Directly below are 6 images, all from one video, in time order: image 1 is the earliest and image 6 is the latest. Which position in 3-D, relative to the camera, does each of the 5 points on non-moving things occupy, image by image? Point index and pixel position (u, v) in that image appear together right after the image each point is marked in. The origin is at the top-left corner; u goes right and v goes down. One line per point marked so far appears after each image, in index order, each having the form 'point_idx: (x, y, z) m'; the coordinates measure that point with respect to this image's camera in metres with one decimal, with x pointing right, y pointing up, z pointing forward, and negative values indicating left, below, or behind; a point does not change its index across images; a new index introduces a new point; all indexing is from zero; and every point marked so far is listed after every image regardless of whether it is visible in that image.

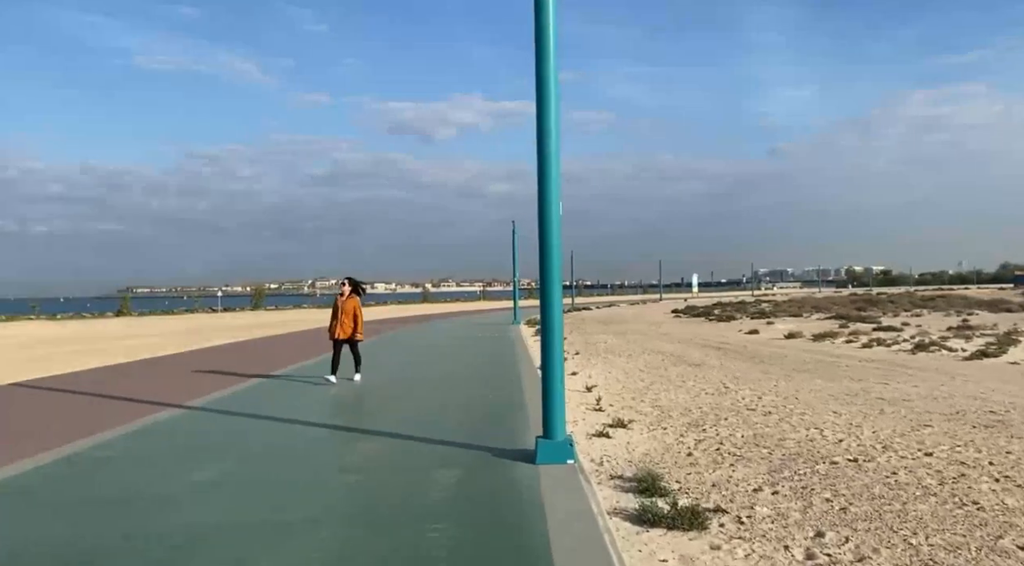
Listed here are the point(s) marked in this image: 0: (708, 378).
0: (+3.3, -1.6, +11.8) m
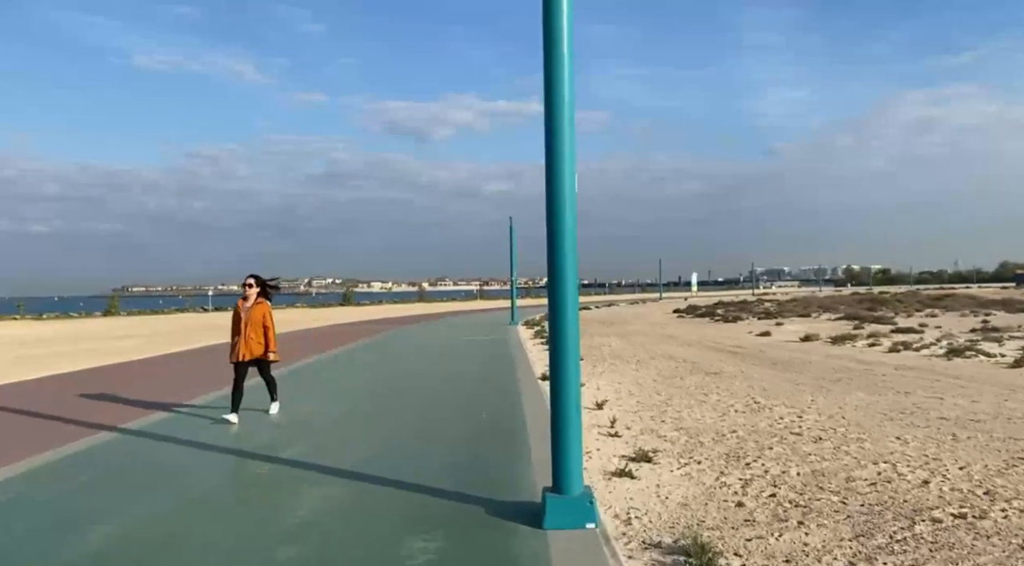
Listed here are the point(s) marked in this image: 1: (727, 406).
0: (+3.3, -1.6, +10.4) m
1: (+2.8, -1.6, +9.0) m
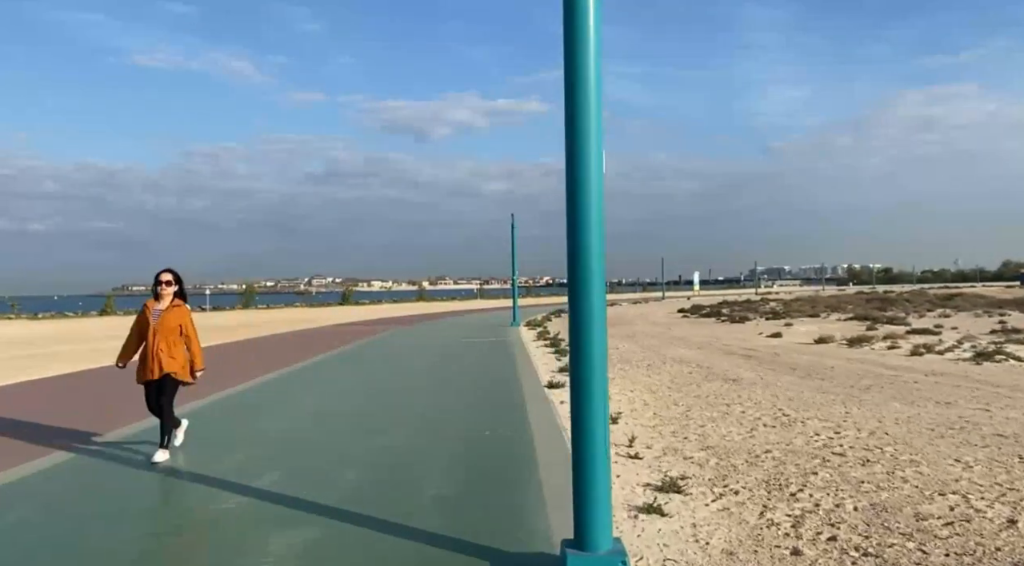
0: (+3.3, -1.6, +9.6) m
1: (+2.8, -1.6, +8.2) m
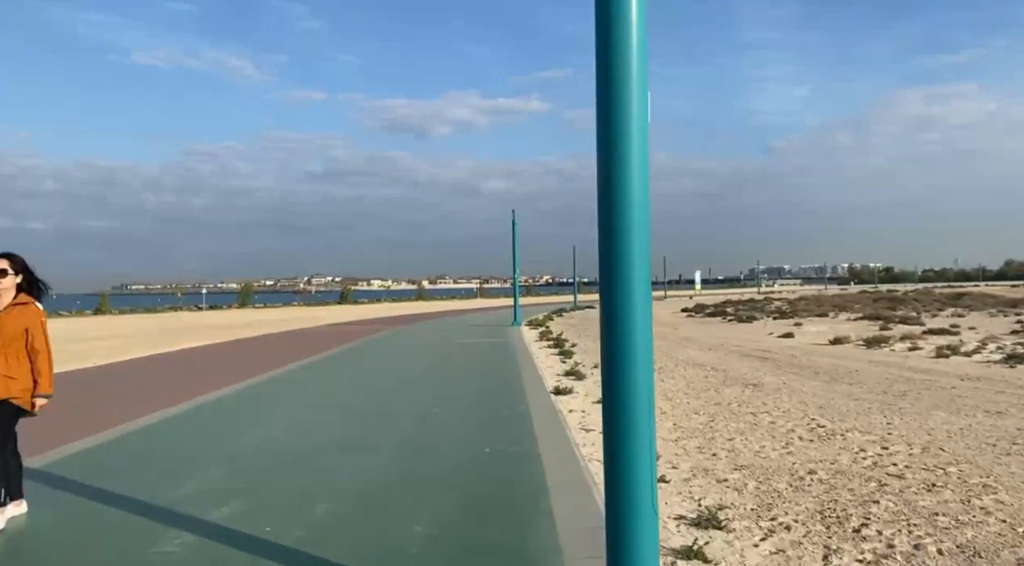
0: (+3.4, -1.6, +8.7) m
1: (+2.9, -1.6, +7.3) m
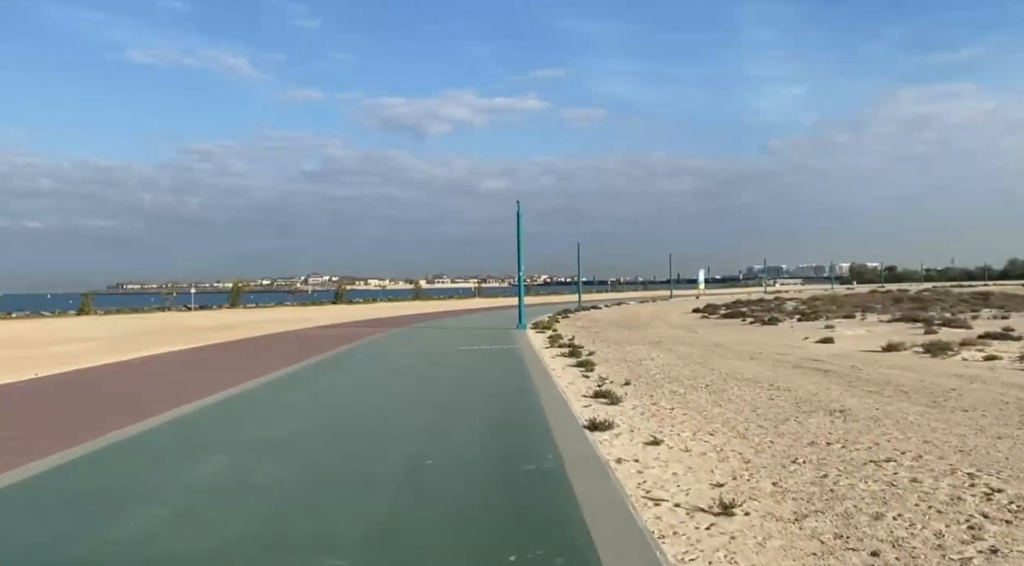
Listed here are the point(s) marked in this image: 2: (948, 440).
0: (+3.6, -1.5, +6.2) m
1: (+3.1, -1.5, +4.8) m
2: (+4.2, -1.5, +6.9) m
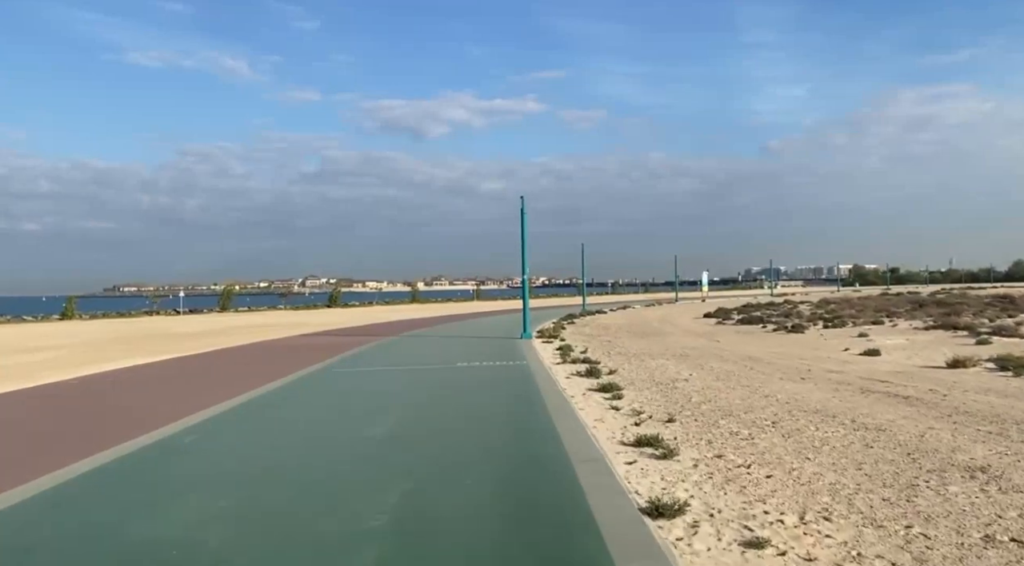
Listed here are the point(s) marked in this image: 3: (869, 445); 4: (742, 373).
0: (+3.7, -1.6, +3.9) m
1: (+3.2, -1.6, +2.5) m
2: (+4.4, -1.6, +4.5) m
3: (+3.7, -1.7, +7.2) m
4: (+4.5, -1.7, +13.5) m
